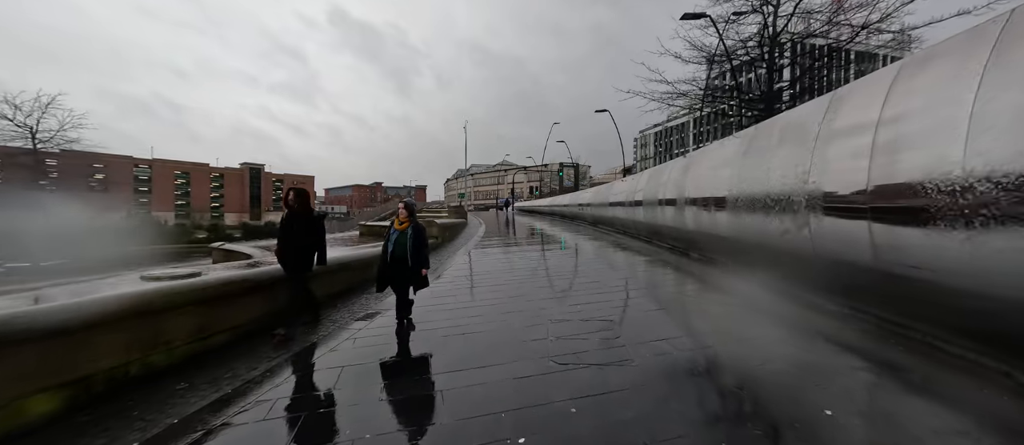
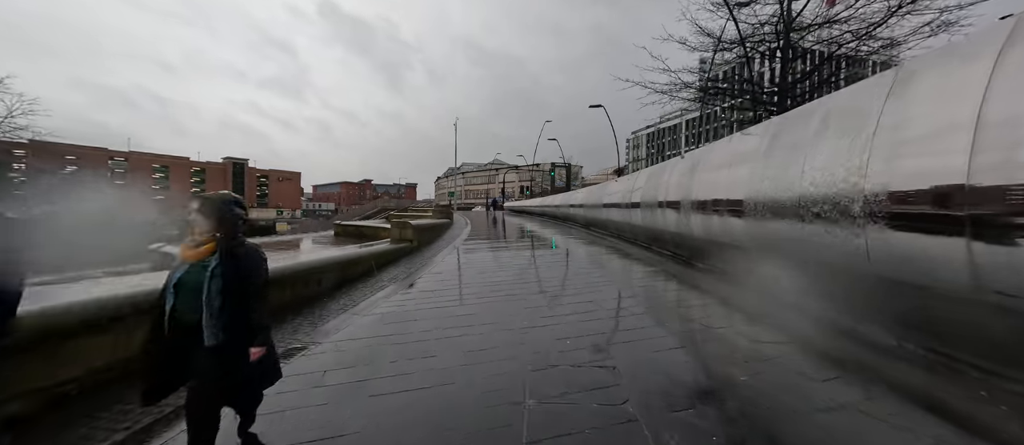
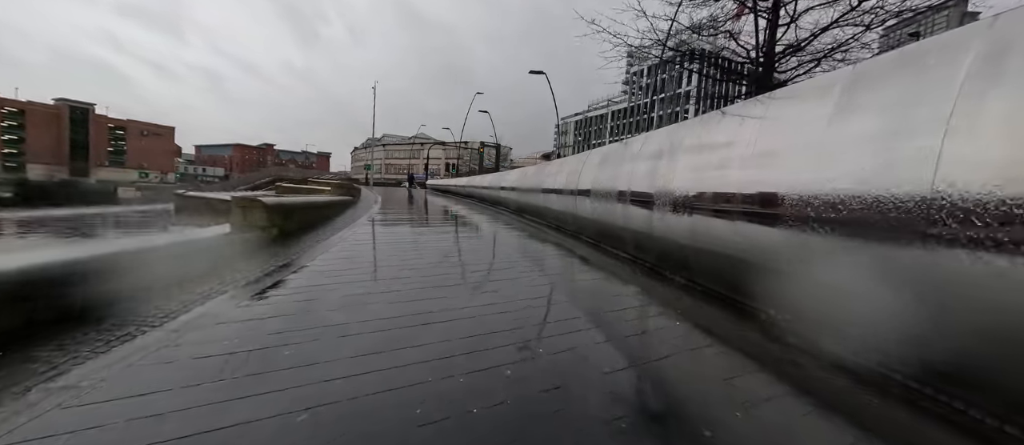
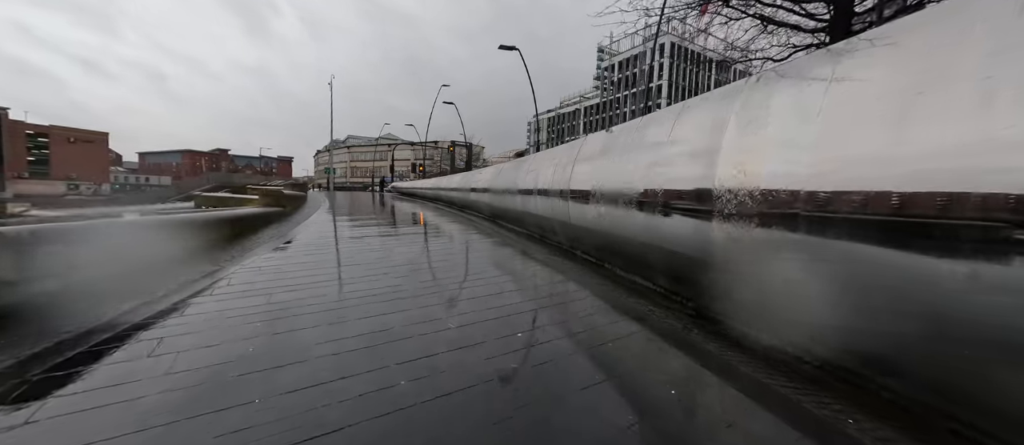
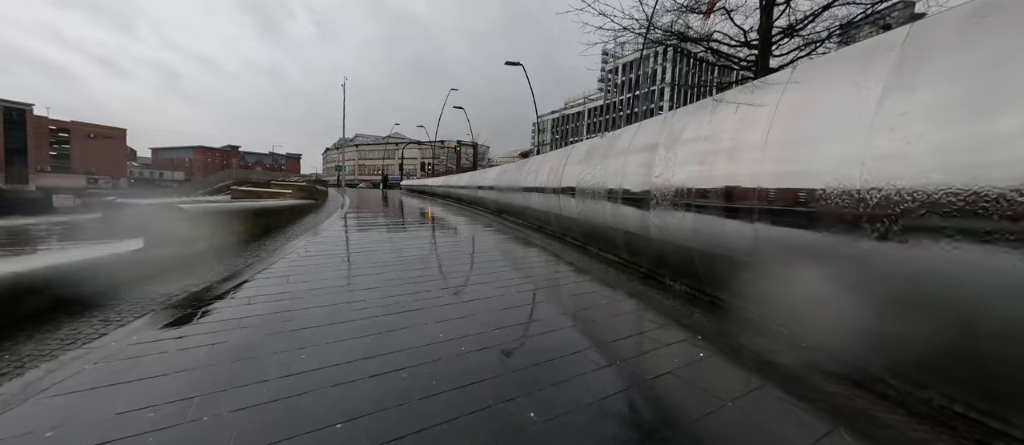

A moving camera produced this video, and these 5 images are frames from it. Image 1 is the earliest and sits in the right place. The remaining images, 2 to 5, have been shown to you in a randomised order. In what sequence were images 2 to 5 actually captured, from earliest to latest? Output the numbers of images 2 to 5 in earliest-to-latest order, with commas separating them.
2, 3, 5, 4
